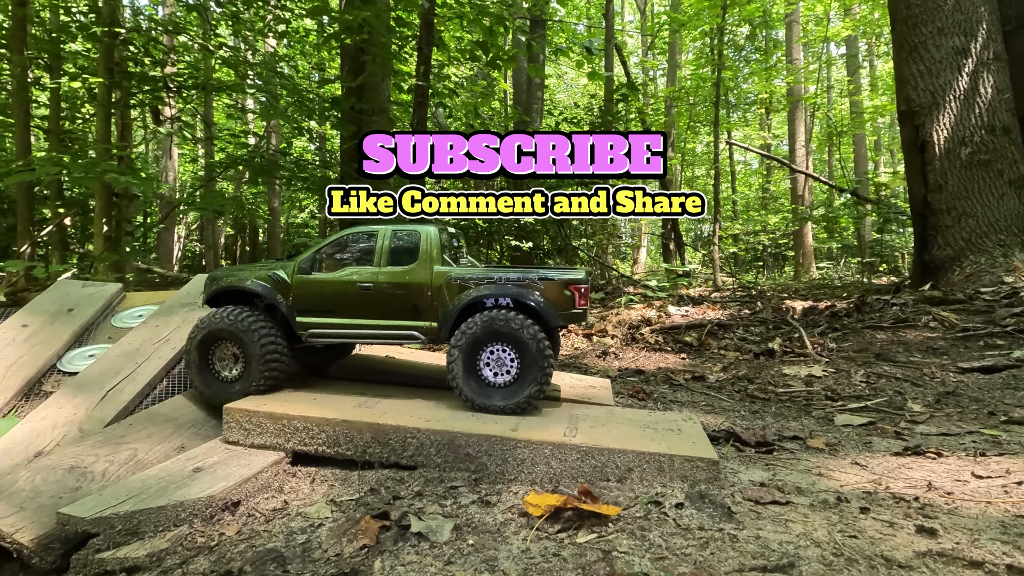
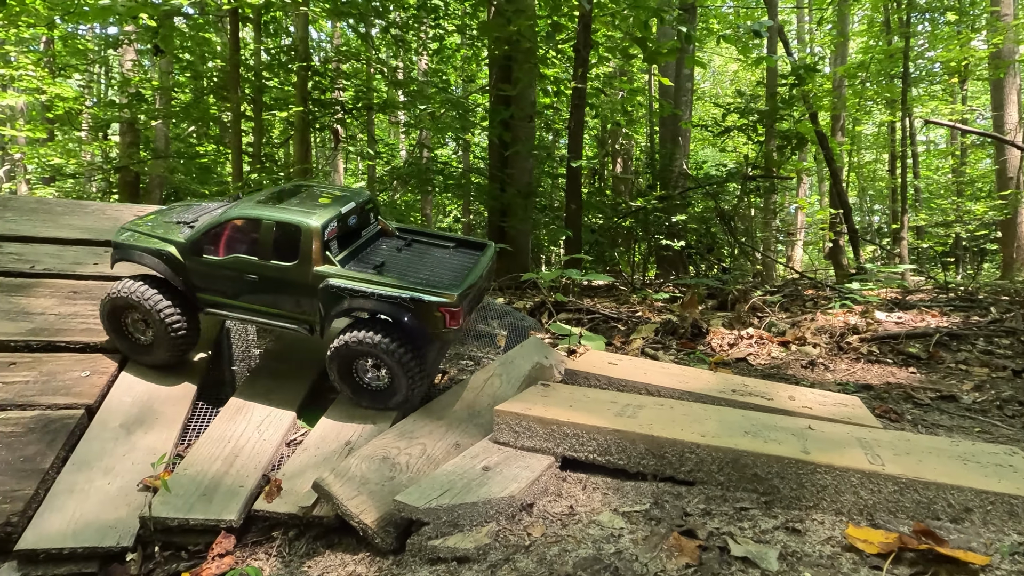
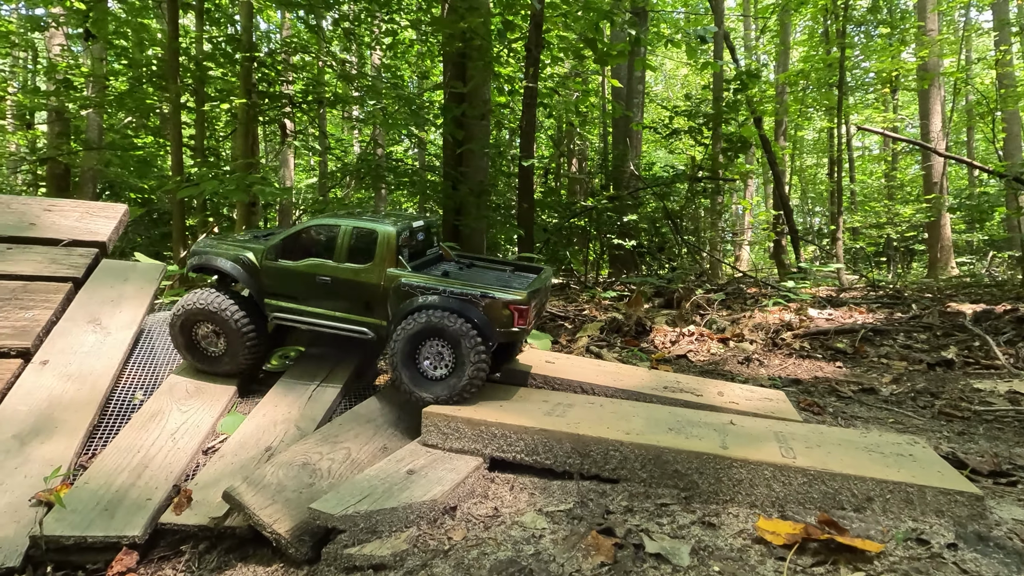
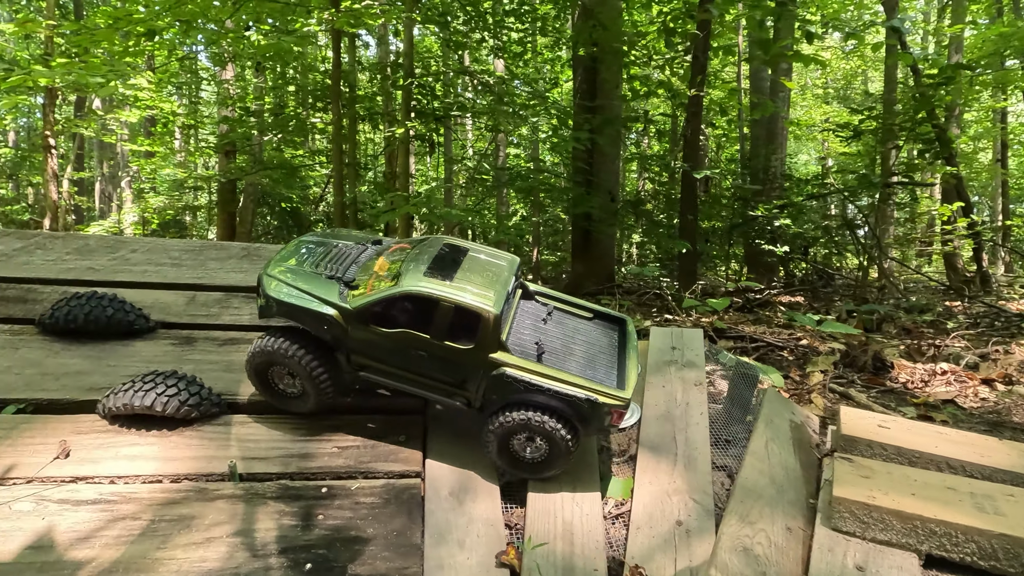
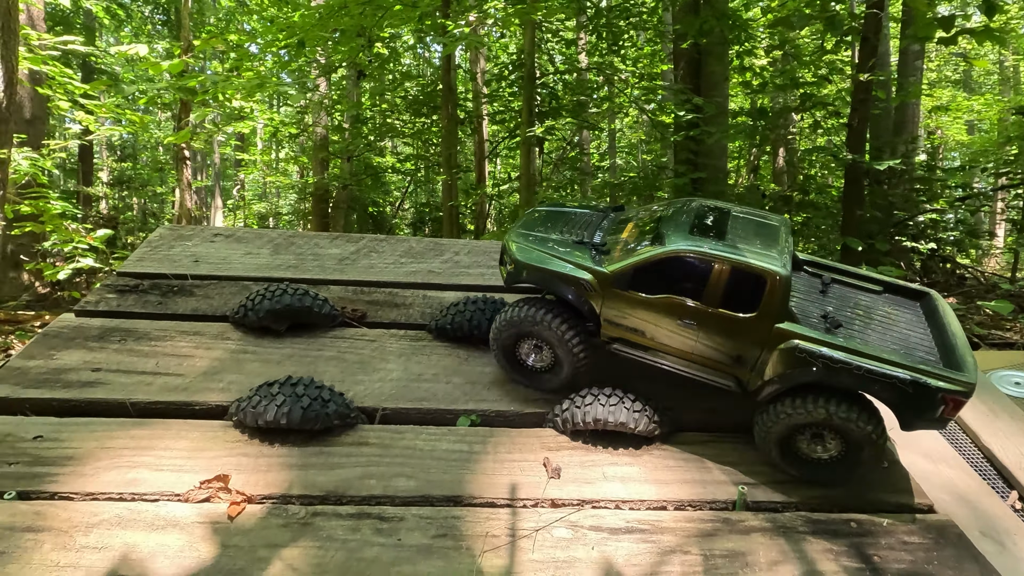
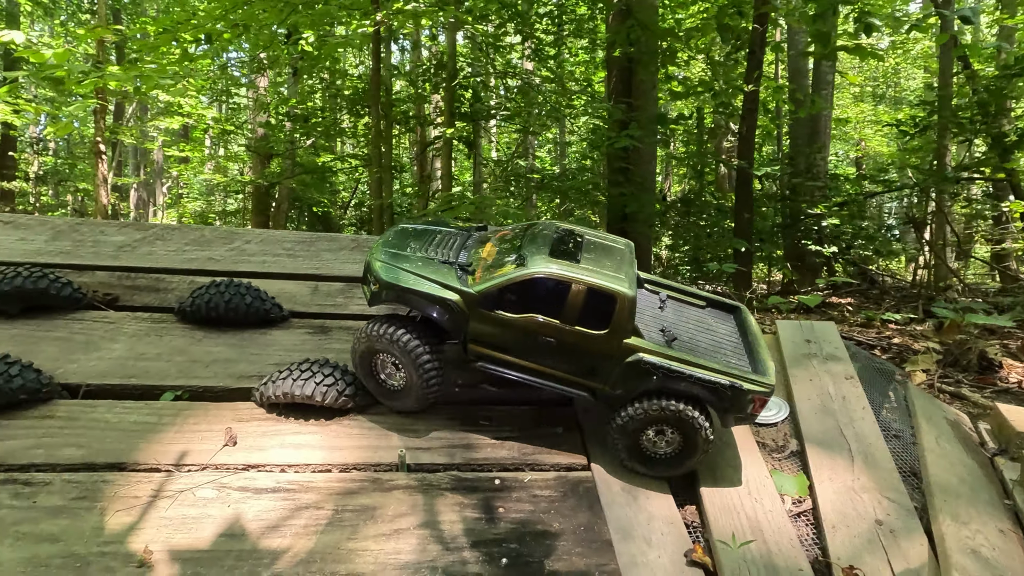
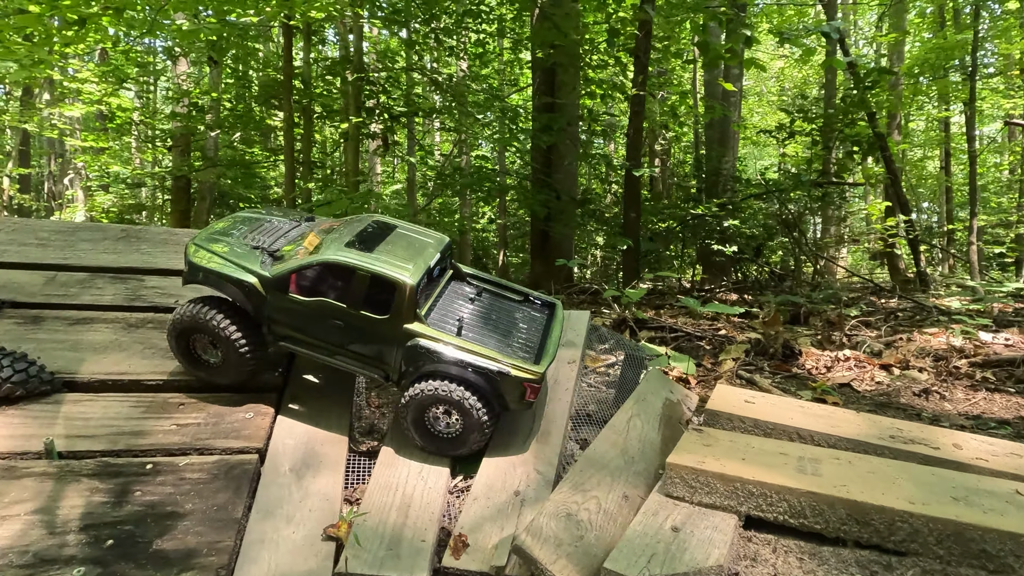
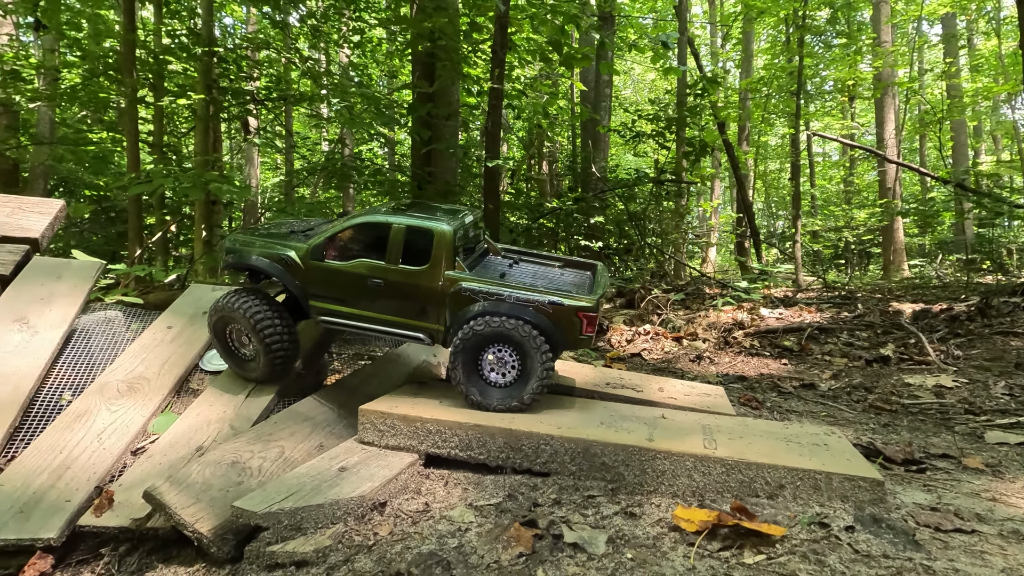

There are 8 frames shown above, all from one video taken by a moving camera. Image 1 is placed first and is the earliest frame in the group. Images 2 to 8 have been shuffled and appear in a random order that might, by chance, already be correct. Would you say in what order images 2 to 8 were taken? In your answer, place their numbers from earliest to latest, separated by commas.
8, 3, 2, 7, 4, 6, 5
